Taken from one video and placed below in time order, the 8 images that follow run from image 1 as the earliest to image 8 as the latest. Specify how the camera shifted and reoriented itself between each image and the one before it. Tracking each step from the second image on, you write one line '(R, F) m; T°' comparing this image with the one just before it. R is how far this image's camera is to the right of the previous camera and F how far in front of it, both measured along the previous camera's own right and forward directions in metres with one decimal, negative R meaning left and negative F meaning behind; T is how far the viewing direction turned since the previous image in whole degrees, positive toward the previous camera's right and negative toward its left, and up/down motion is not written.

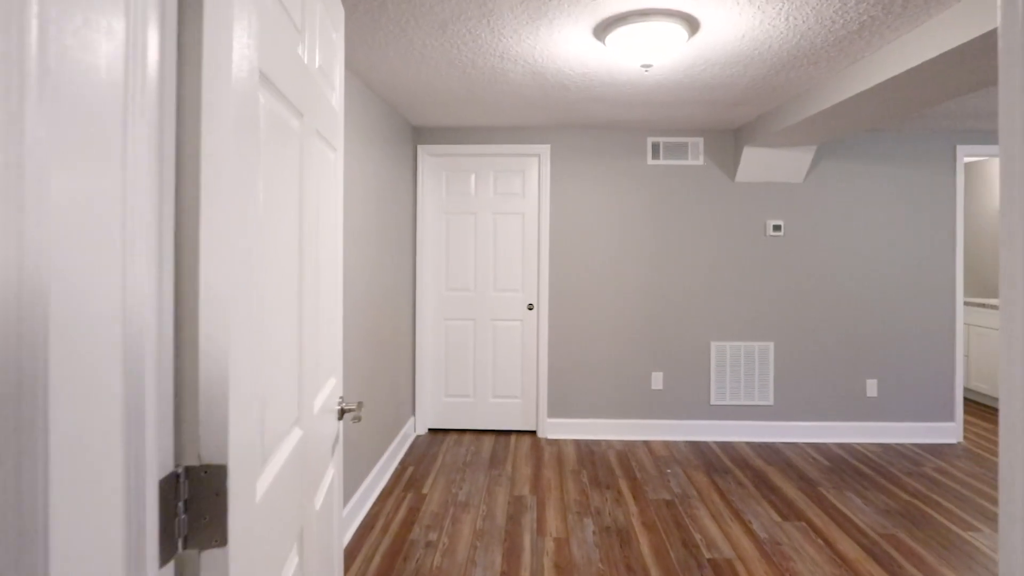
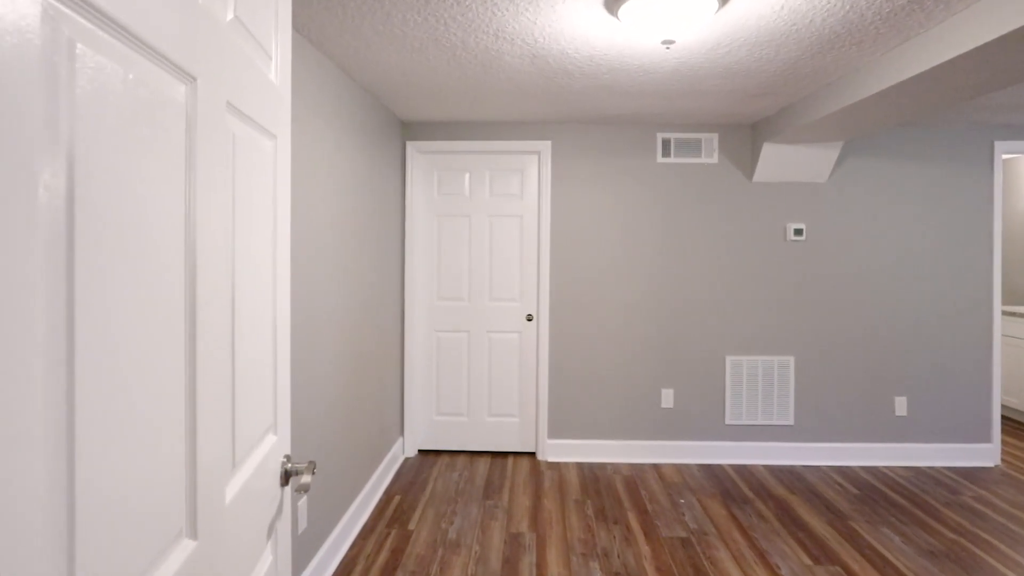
(0.0, +0.4) m; 0°
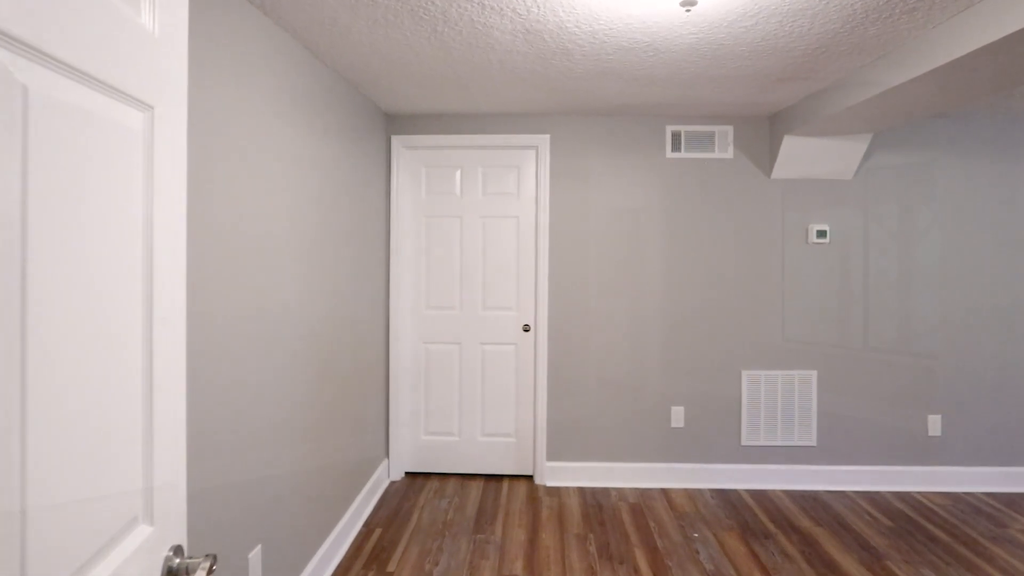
(0.0, +0.3) m; 0°
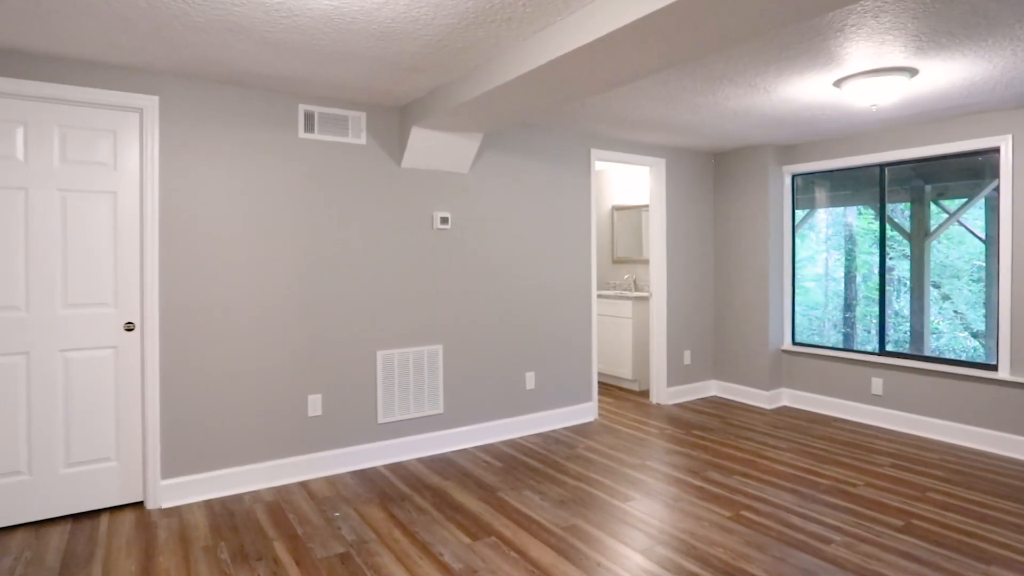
(0.0, +0.2) m; 0°
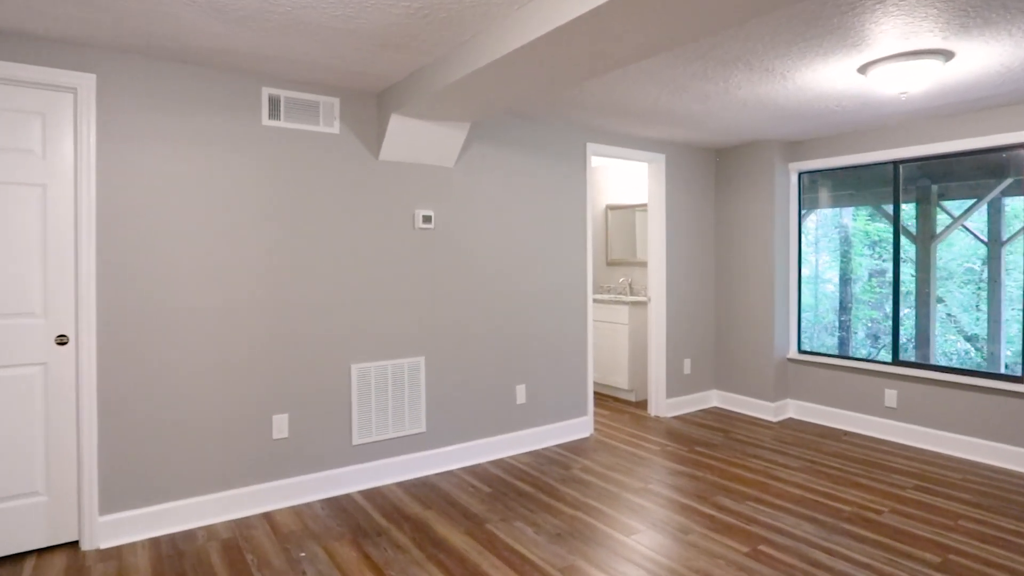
(0.0, +0.3) m; +1°
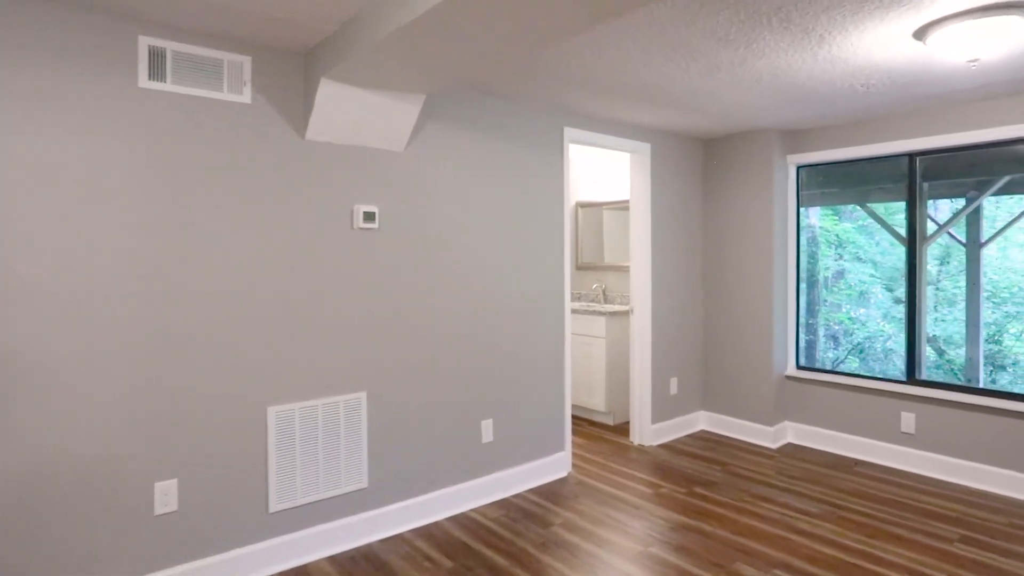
(0.0, +0.6) m; +4°
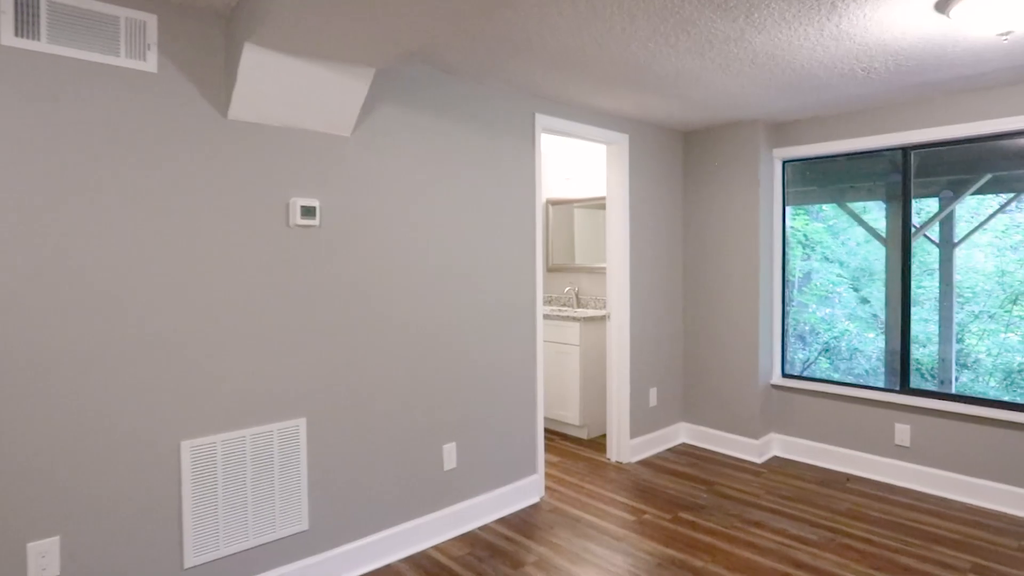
(0.0, +0.3) m; +3°
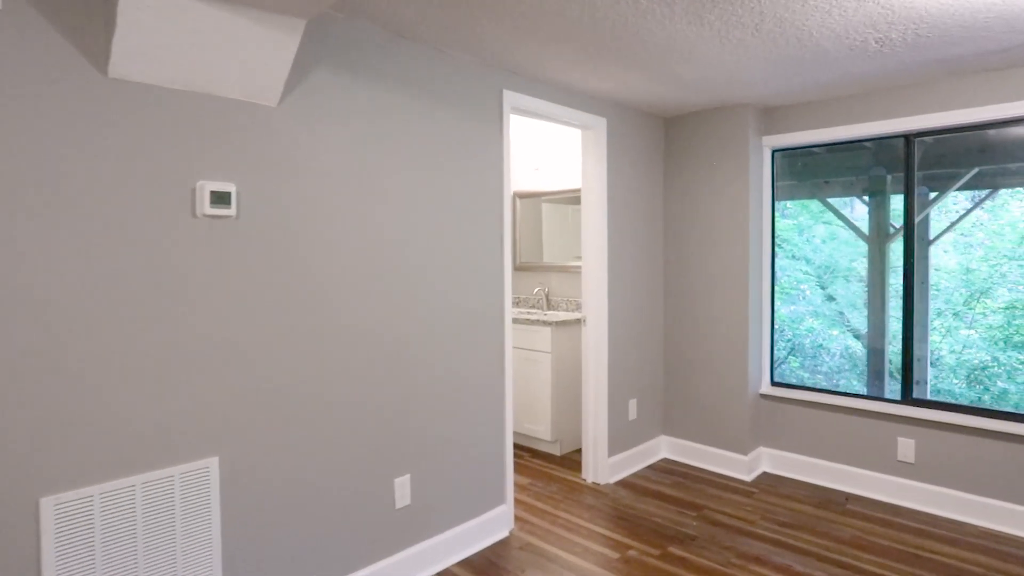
(0.0, +0.4) m; +3°
